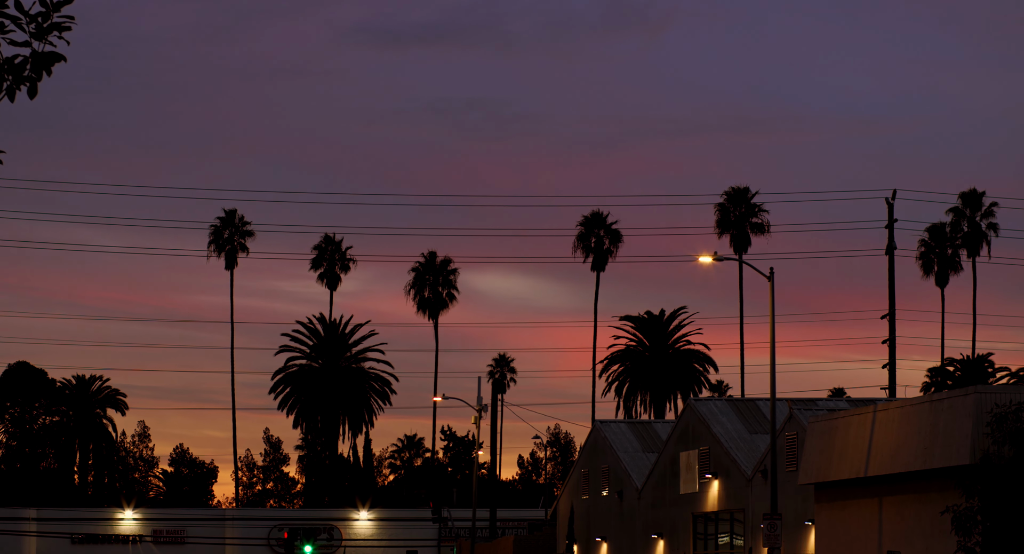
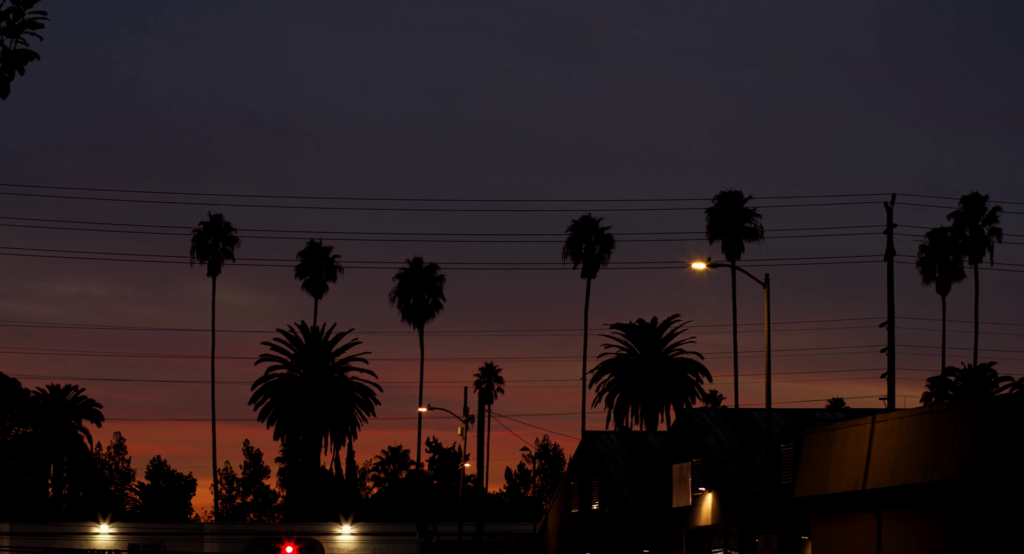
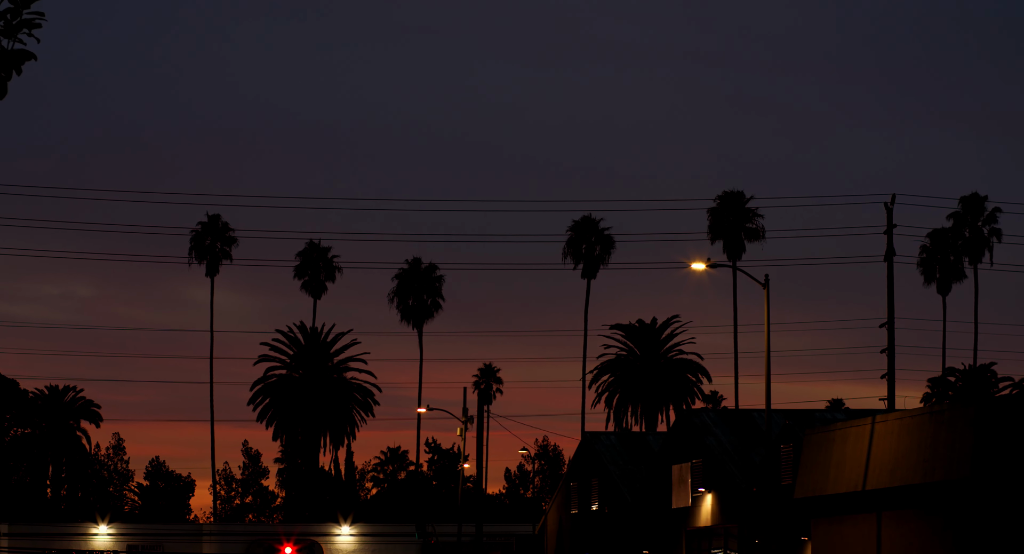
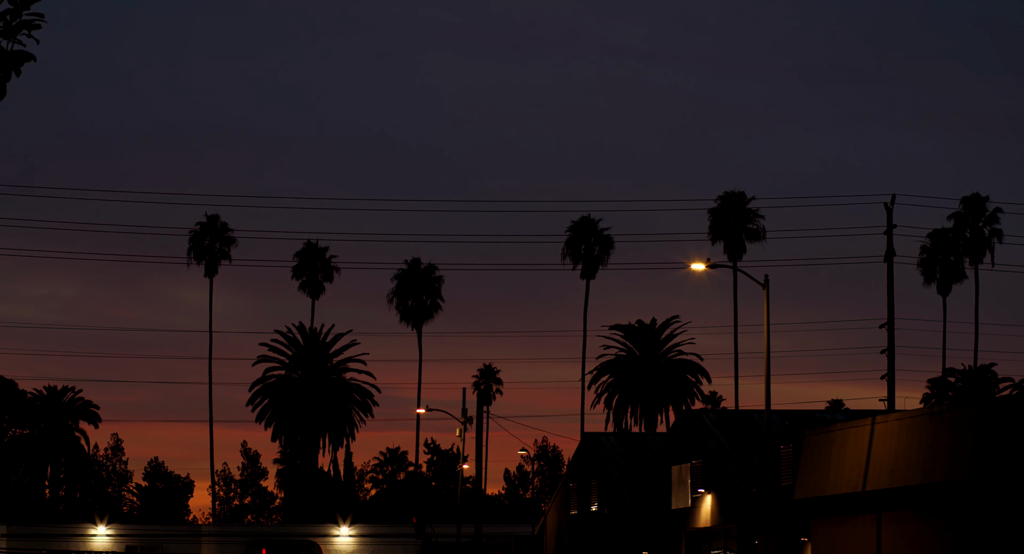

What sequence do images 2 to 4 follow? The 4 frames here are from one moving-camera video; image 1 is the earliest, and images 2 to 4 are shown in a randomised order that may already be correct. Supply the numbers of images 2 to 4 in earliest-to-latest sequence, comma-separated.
2, 3, 4
